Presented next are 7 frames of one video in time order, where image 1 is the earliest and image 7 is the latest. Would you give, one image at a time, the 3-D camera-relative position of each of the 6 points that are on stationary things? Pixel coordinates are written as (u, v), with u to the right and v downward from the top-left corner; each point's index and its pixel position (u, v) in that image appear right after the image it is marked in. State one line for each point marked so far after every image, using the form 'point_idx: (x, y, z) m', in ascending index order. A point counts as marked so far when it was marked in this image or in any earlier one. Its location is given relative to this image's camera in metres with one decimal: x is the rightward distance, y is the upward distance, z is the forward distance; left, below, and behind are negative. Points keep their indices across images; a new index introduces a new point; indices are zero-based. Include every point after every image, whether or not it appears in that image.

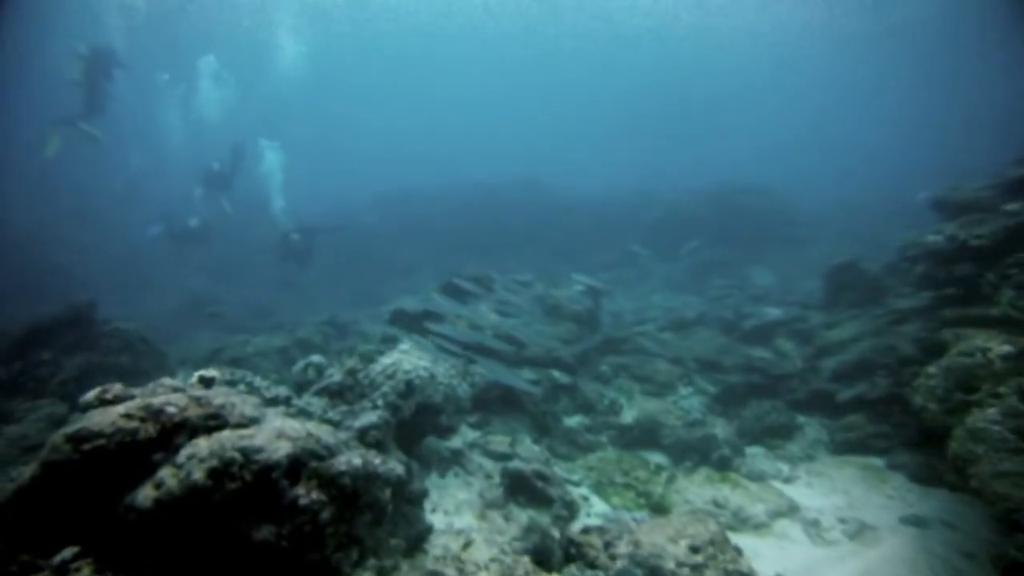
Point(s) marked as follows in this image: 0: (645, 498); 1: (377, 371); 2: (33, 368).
0: (+1.6, -2.5, +6.8) m
1: (-1.3, -0.9, +5.7) m
2: (-7.1, -1.2, +8.4) m
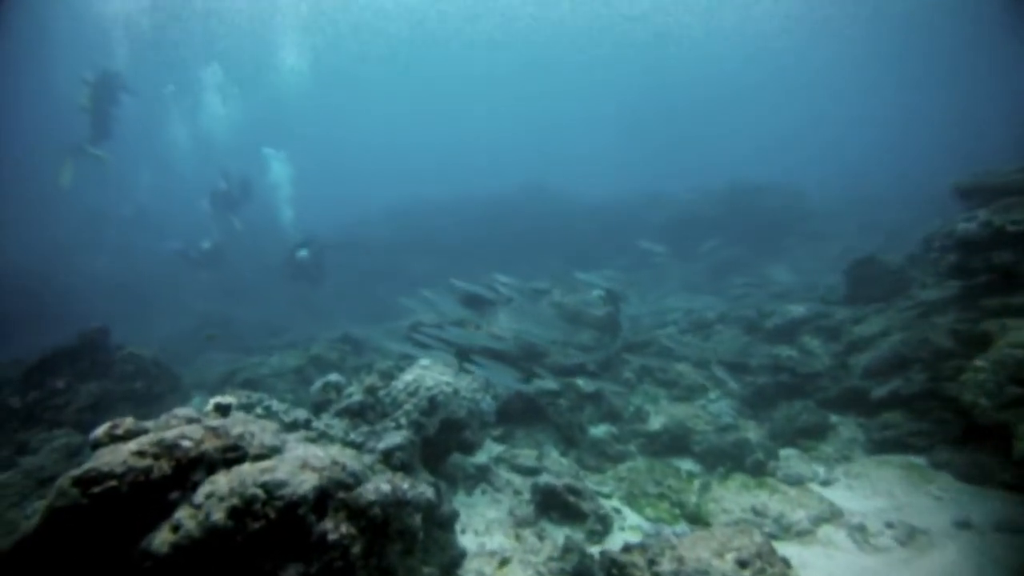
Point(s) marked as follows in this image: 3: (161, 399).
0: (+1.9, -2.5, +6.5) m
1: (-1.1, -1.0, +5.5) m
2: (-6.8, -1.6, +8.3) m
3: (-5.4, -1.7, +8.9) m
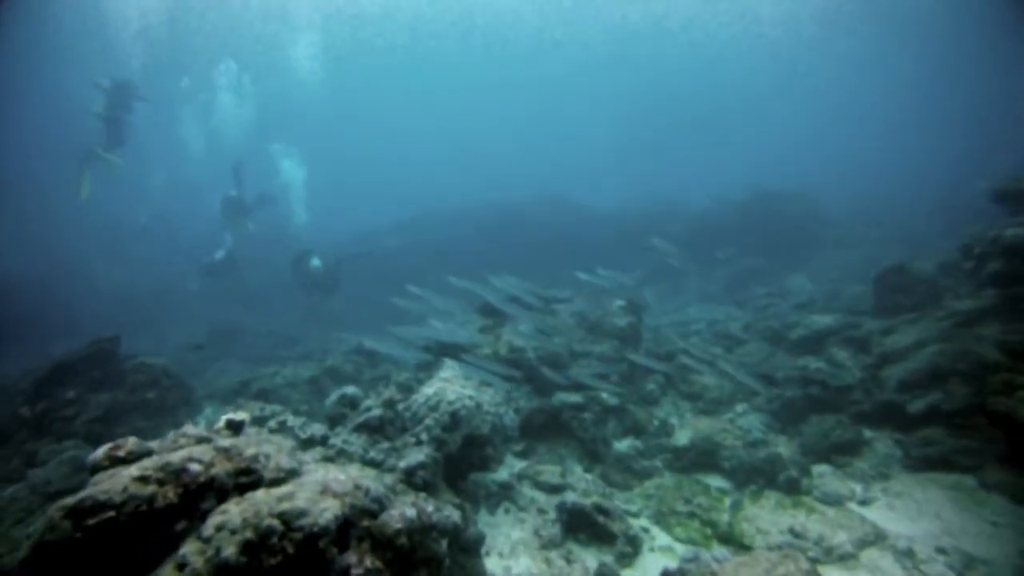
0: (+2.1, -2.6, +6.1) m
1: (-0.8, -1.1, +5.3) m
2: (-6.5, -1.7, +8.1) m
3: (-5.1, -1.9, +8.7) m
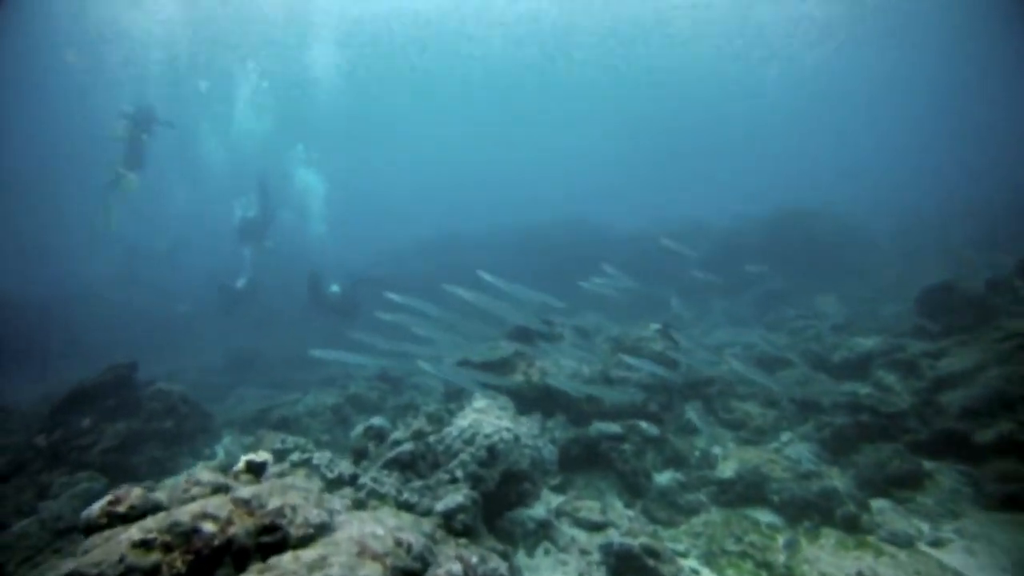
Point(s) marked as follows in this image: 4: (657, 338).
0: (+2.5, -2.8, +5.6) m
1: (-0.5, -1.3, +4.8) m
2: (-6.0, -2.1, +7.8) m
3: (-4.7, -2.2, +8.4) m
4: (+2.5, -0.9, +9.7) m
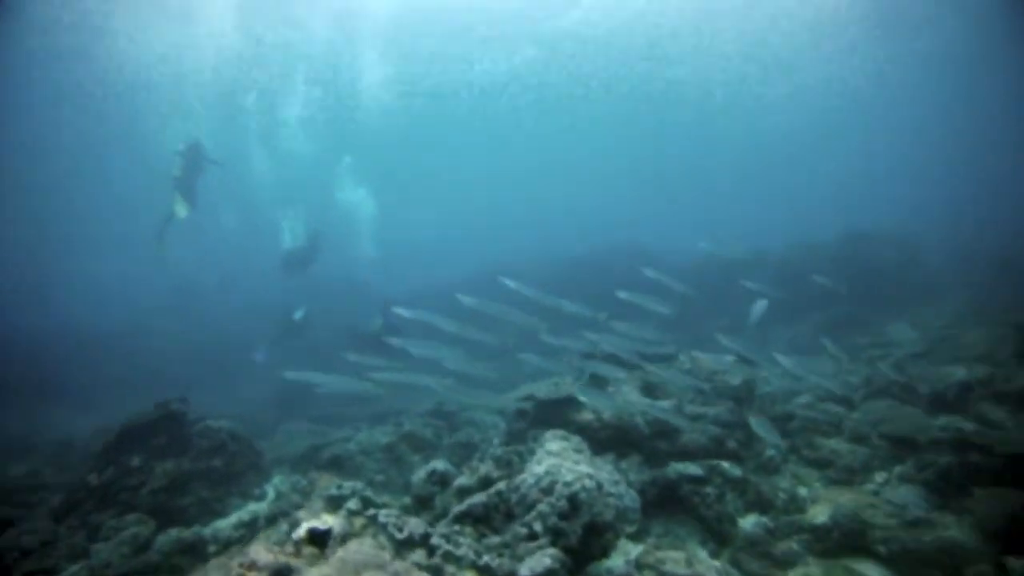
0: (+3.2, -3.0, +4.8) m
1: (+0.1, -1.5, +4.3) m
2: (-5.2, -2.5, +7.6) m
3: (-3.8, -2.7, +8.1) m
4: (+3.4, -1.3, +9.0) m
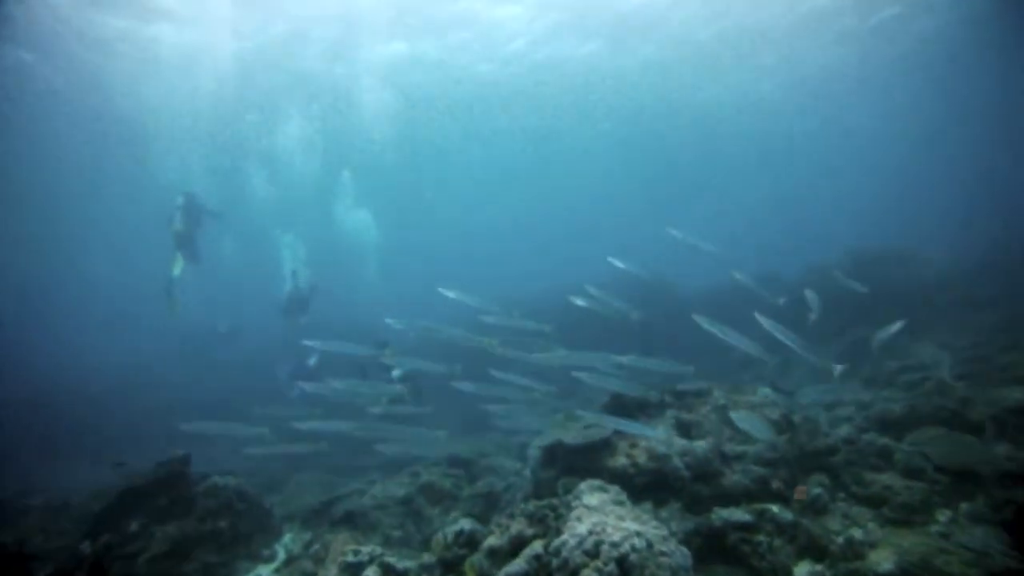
0: (+3.5, -3.1, +4.1) m
1: (+0.4, -1.7, +3.8) m
2: (-4.9, -3.1, +7.1) m
3: (-3.5, -3.3, +7.5) m
4: (+3.7, -1.7, +8.4) m
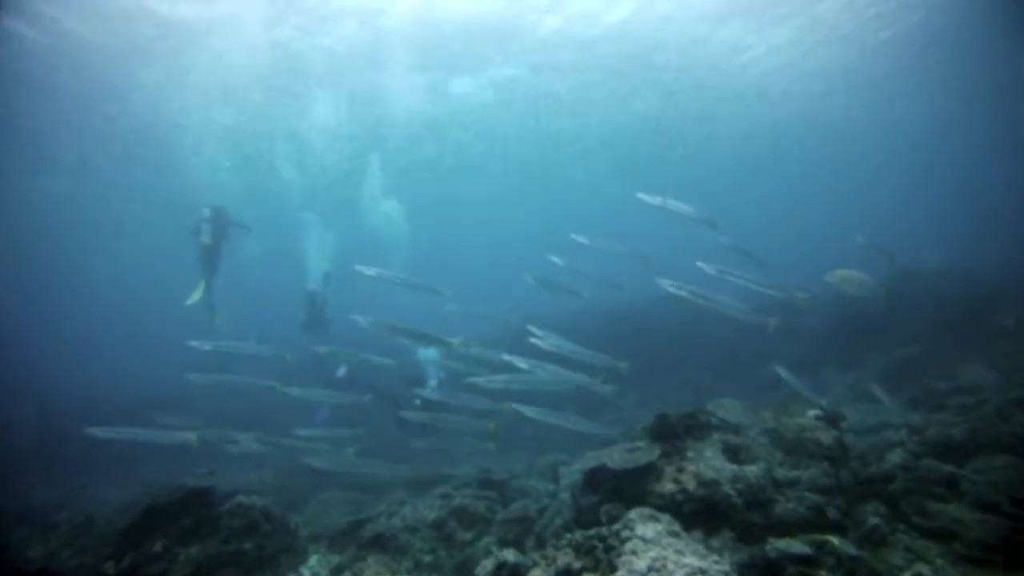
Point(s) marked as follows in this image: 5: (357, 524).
0: (+3.8, -3.2, +3.6) m
1: (+0.7, -1.8, +3.4) m
2: (-4.4, -3.3, +6.9) m
3: (-3.0, -3.4, +7.3) m
4: (+4.2, -1.9, +7.9) m
5: (-2.3, -3.4, +8.3) m
